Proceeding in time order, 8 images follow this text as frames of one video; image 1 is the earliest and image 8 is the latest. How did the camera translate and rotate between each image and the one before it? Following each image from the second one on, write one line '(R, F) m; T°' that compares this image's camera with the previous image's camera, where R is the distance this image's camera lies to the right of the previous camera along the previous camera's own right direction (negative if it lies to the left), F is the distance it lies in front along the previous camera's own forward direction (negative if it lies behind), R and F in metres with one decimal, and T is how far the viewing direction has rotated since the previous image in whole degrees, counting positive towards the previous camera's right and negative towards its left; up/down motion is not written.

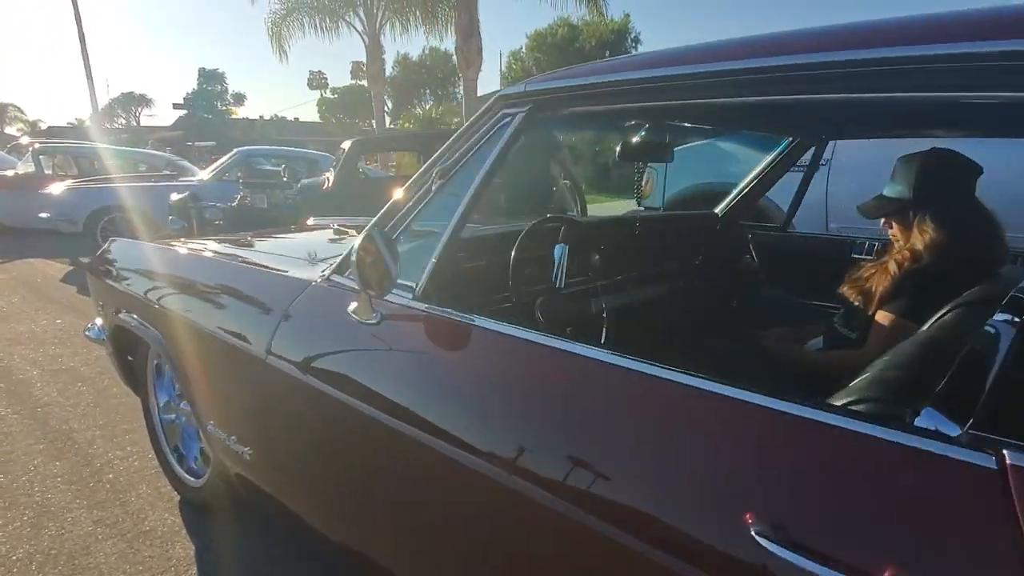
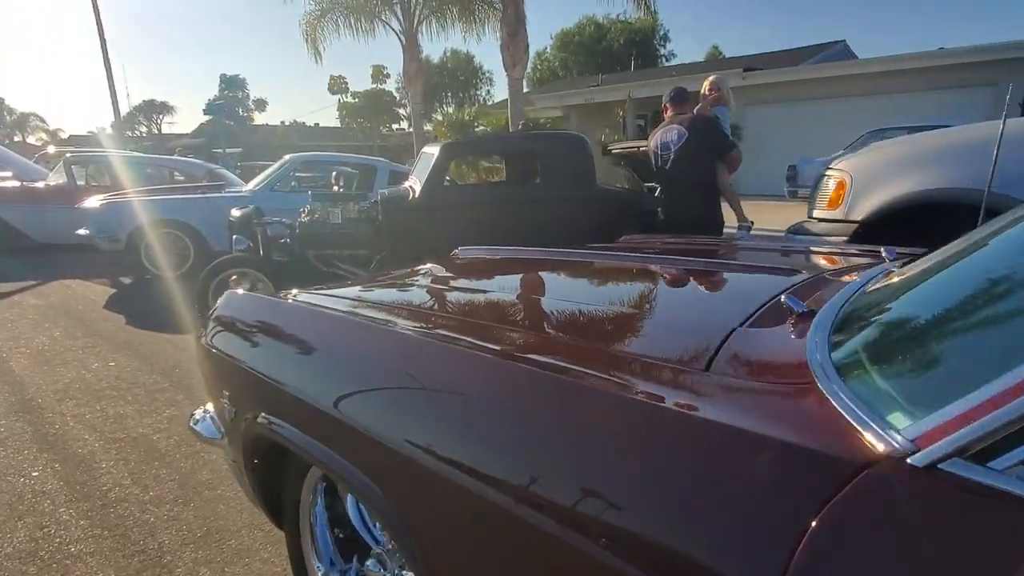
(-1.0, +1.0) m; -1°
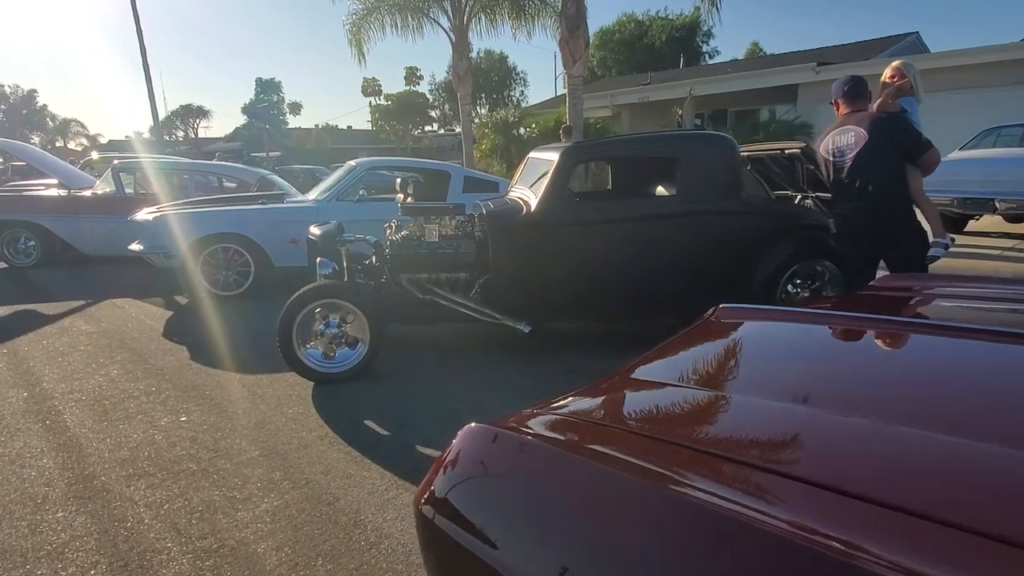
(-0.9, +1.0) m; -2°
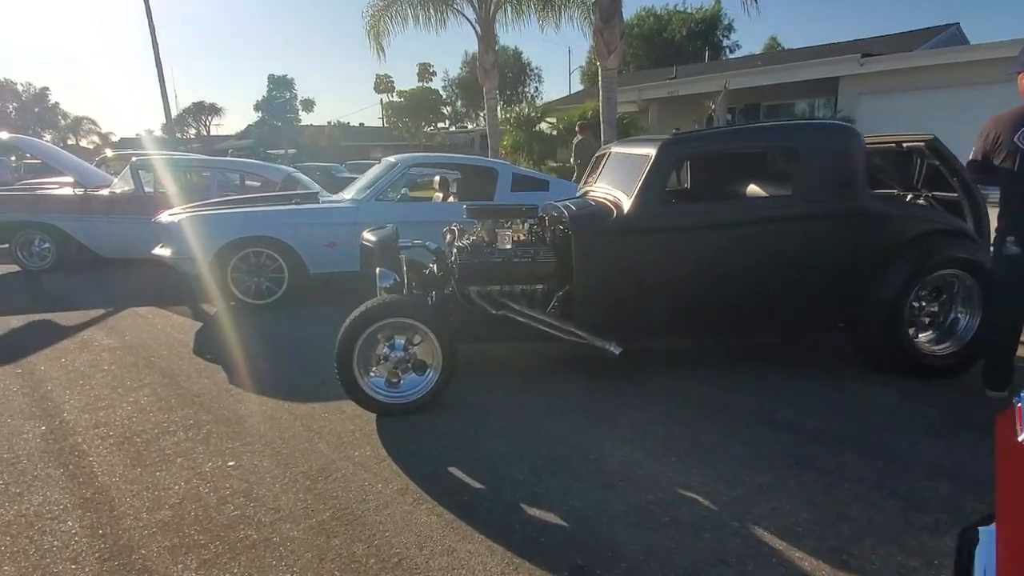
(-0.6, +0.7) m; -1°
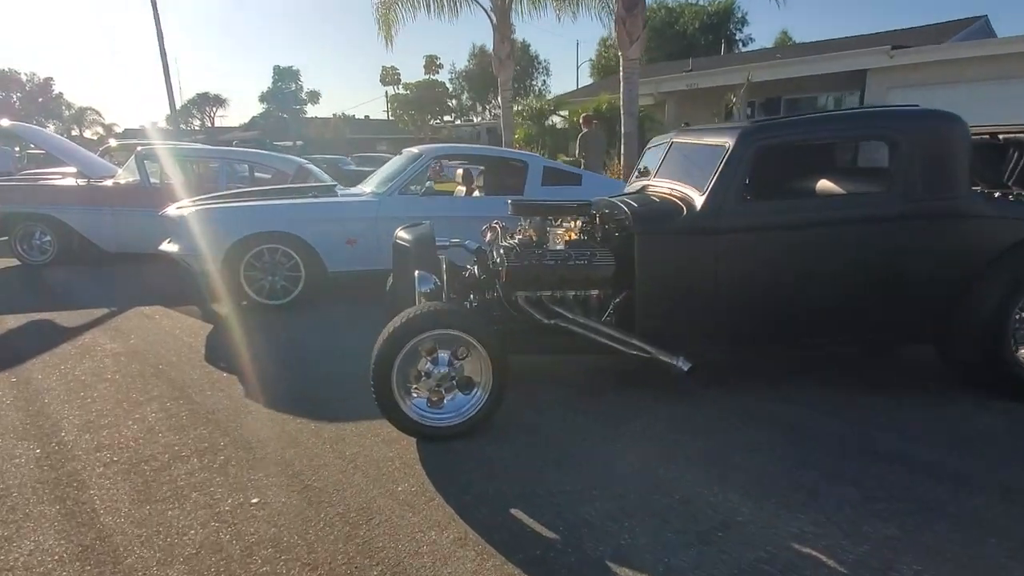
(-0.3, +0.5) m; 0°
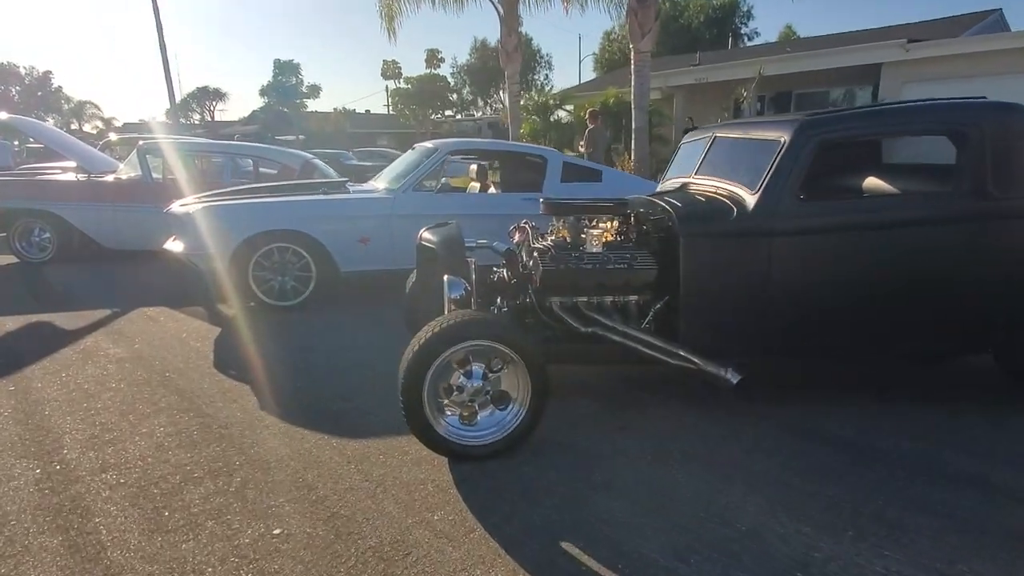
(-0.2, +0.3) m; 0°
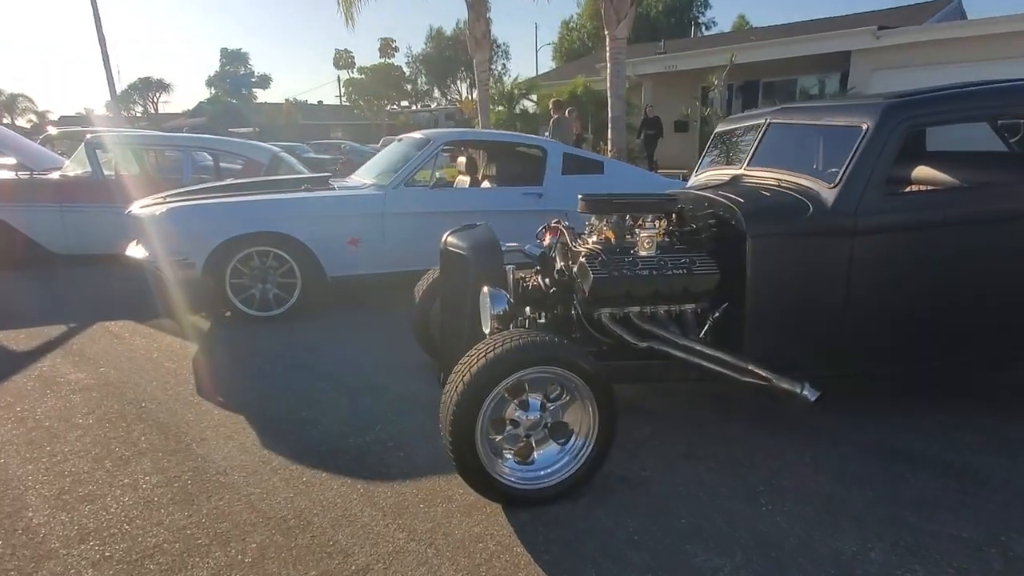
(-0.5, +0.5) m; +4°
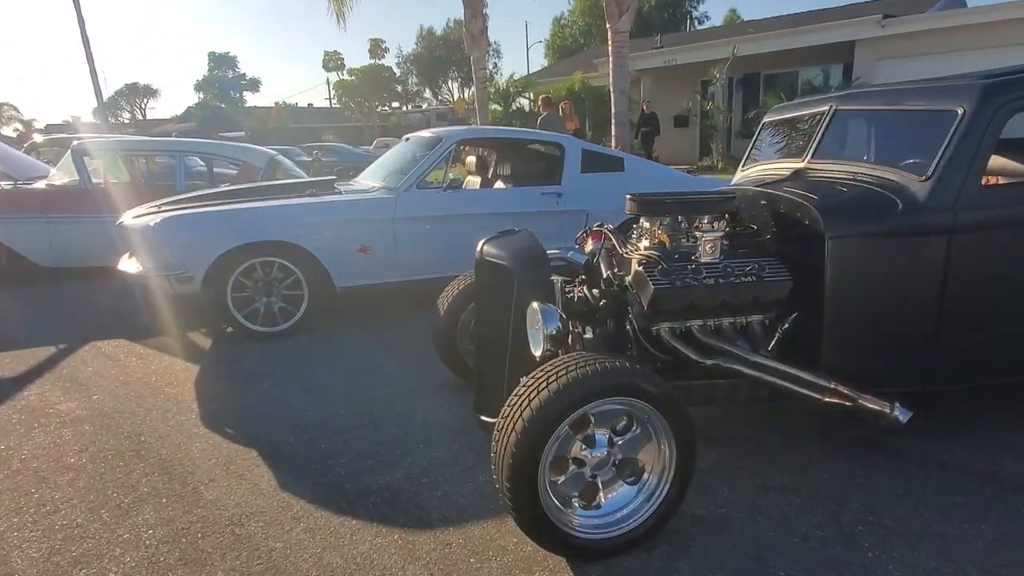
(-0.3, +0.4) m; +1°
